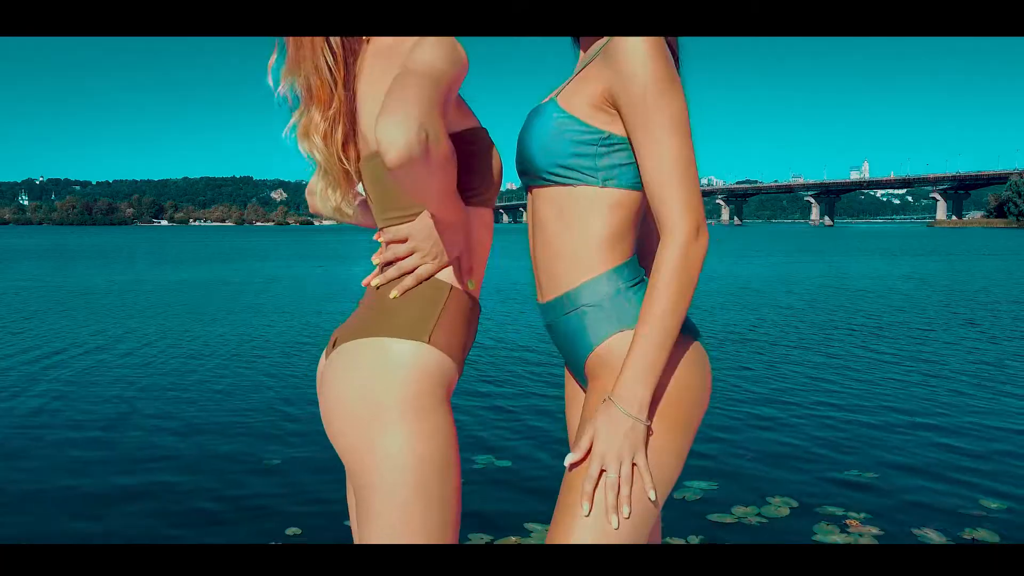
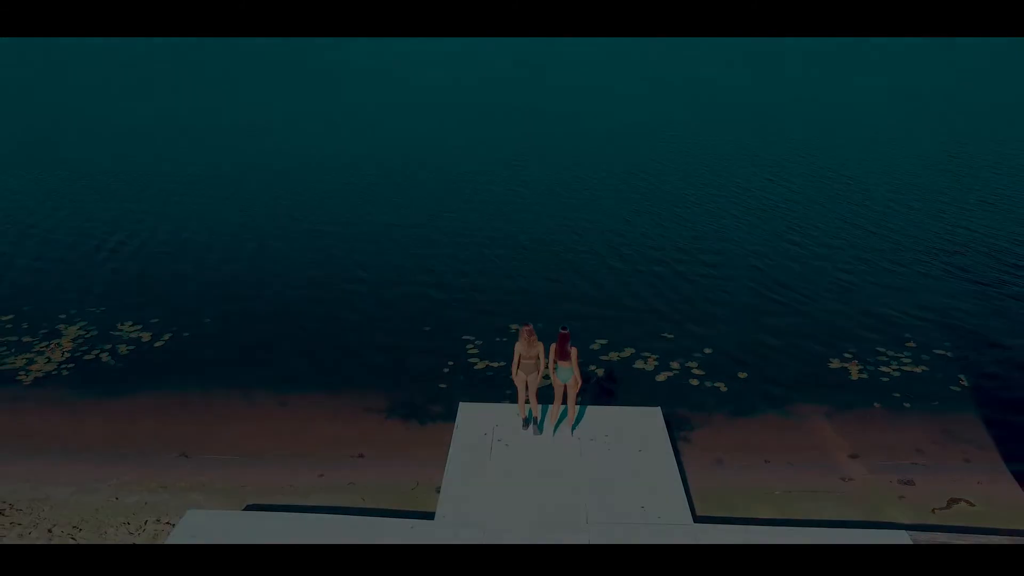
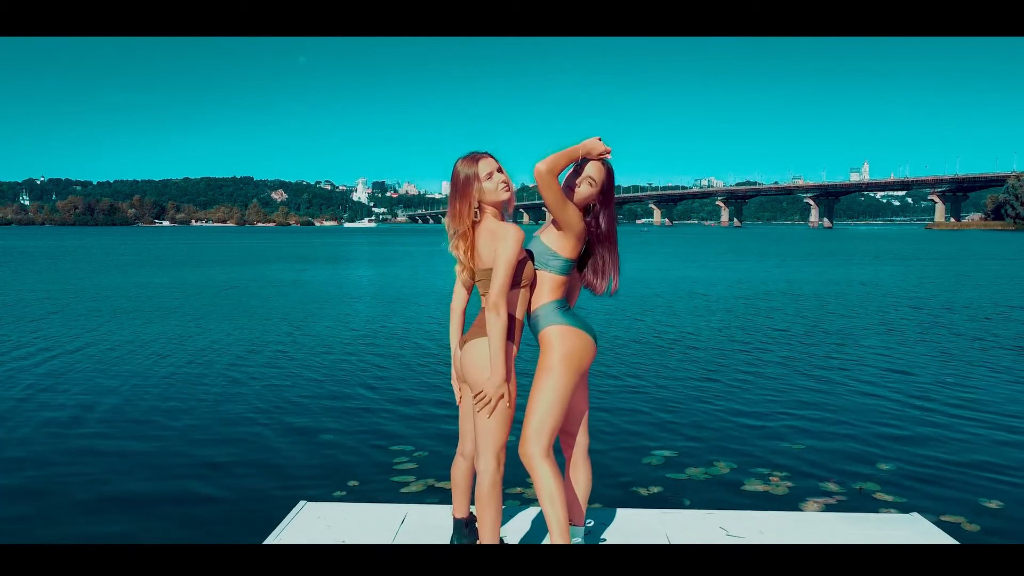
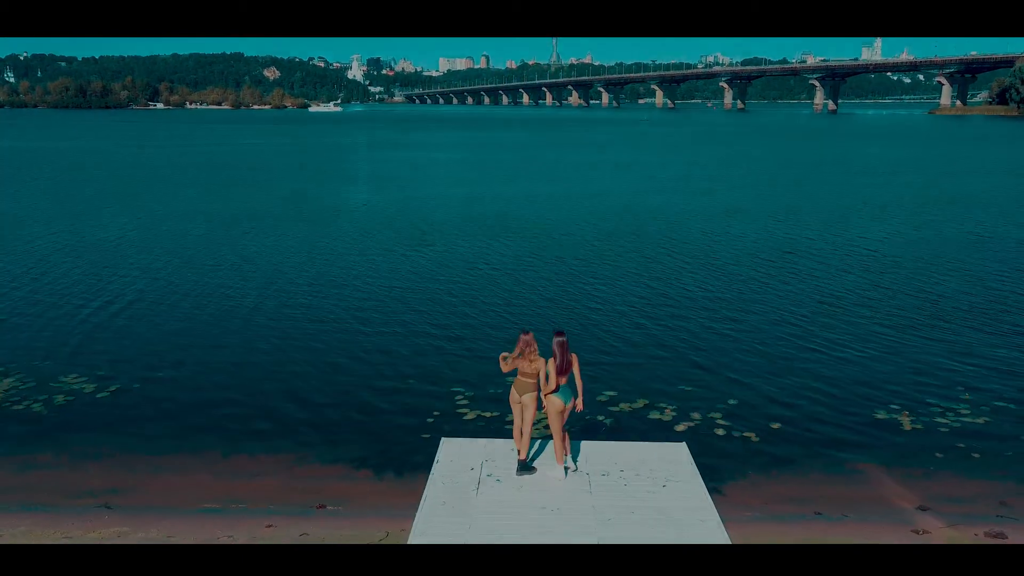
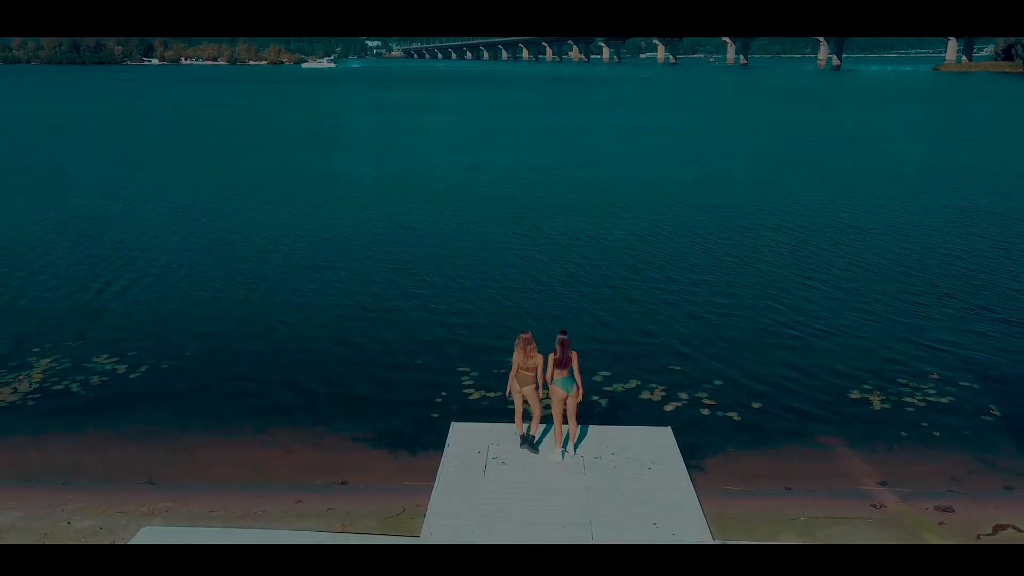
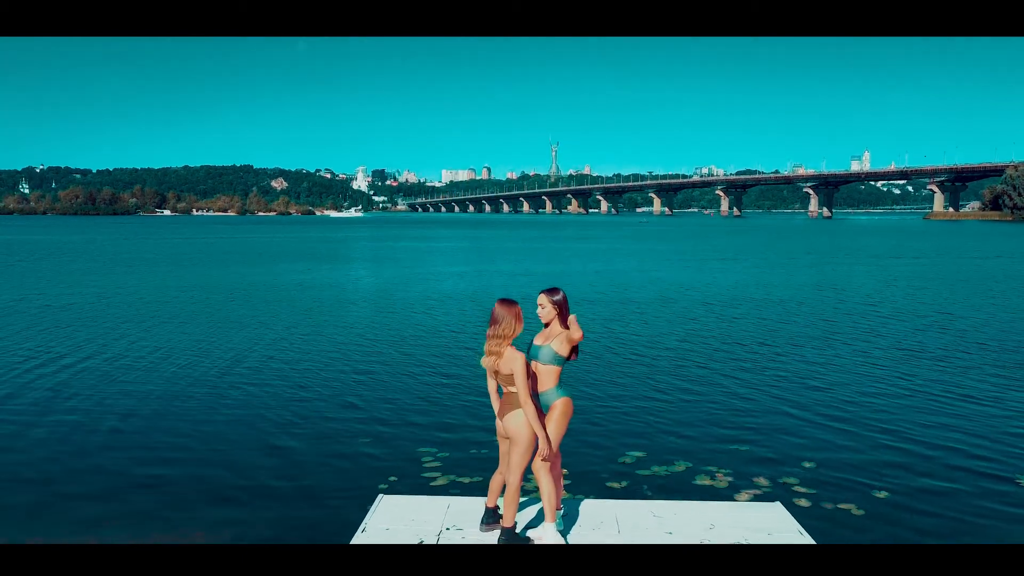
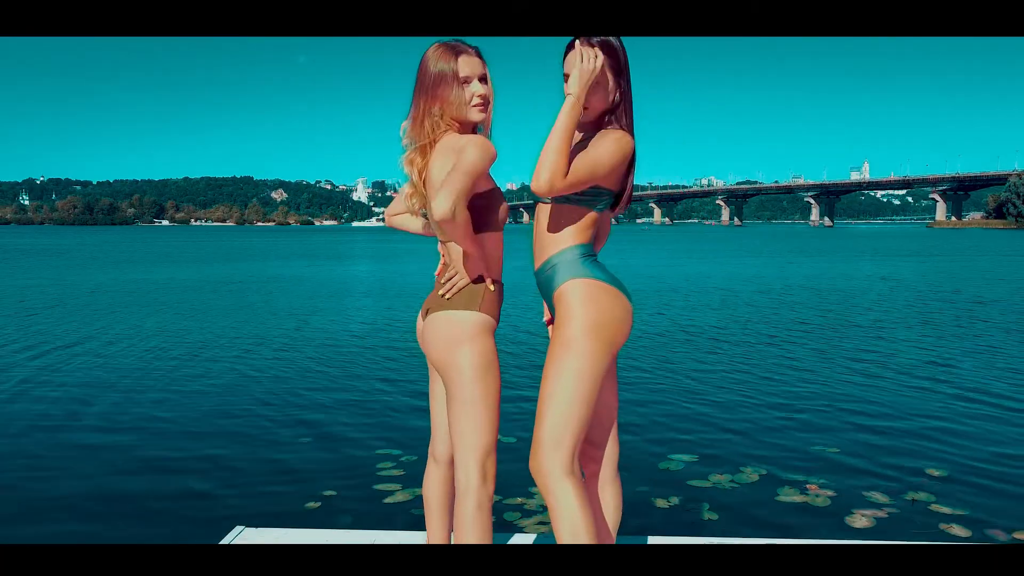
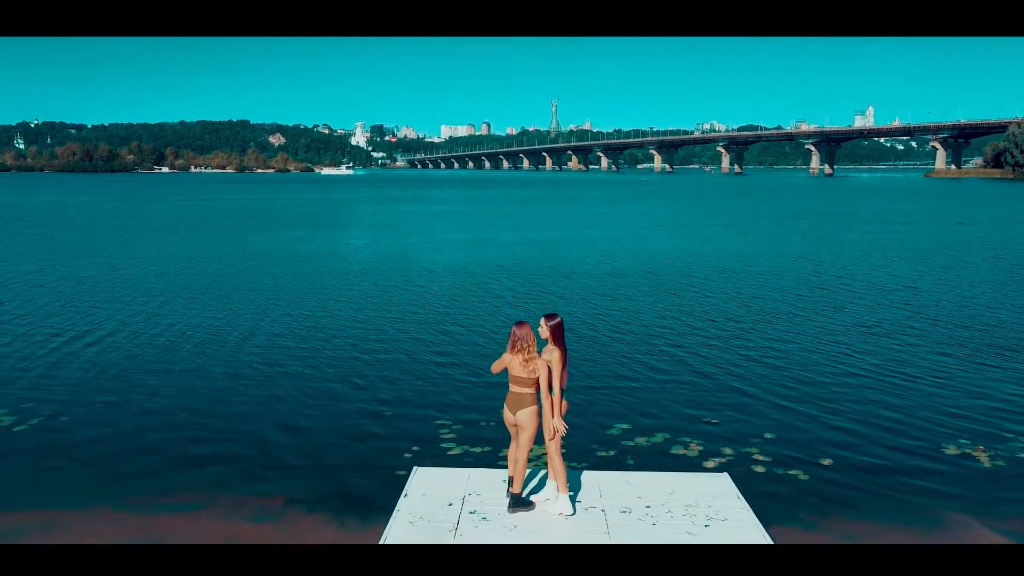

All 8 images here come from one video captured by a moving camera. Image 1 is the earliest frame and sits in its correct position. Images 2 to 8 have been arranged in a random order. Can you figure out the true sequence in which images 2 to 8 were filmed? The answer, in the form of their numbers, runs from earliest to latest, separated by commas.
7, 3, 6, 8, 4, 5, 2
